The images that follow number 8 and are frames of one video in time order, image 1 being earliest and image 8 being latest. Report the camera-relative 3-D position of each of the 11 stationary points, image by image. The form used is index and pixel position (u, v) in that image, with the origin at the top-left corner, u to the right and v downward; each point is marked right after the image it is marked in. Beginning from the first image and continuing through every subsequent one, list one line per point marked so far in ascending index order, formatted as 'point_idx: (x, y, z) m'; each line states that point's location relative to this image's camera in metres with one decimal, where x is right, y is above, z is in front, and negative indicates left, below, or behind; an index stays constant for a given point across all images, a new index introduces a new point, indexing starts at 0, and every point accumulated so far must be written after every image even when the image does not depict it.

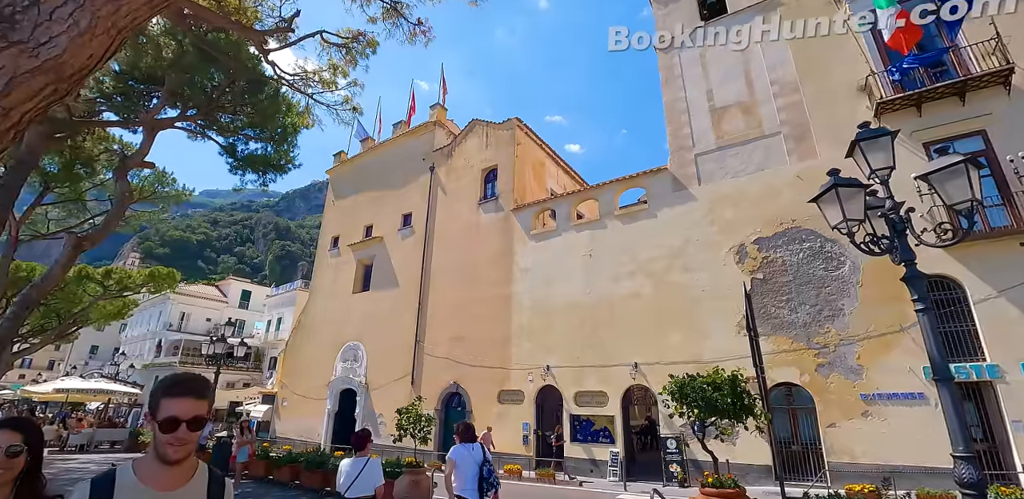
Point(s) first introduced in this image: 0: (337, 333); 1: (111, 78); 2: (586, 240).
0: (-7.4, -3.5, +19.7) m
1: (-10.2, +4.3, +11.8) m
2: (+2.3, +0.3, +14.5) m
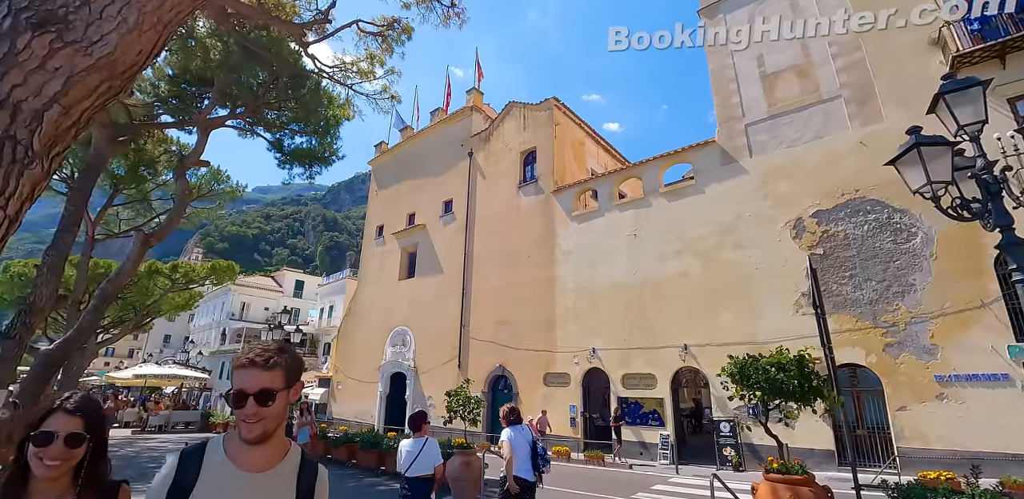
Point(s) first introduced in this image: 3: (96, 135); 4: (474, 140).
0: (-5.5, -3.0, +20.3) m
1: (-9.2, +4.4, +12.4) m
2: (+3.6, +1.0, +14.2) m
3: (-7.4, +2.0, +8.2) m
4: (-1.6, +4.6, +19.7) m
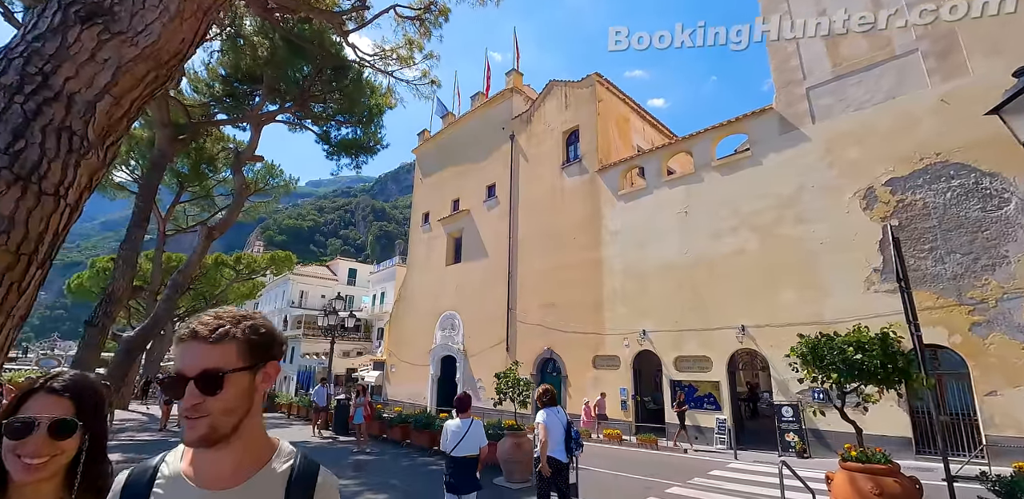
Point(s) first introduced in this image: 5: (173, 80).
0: (-3.5, -2.4, +20.7) m
1: (-8.1, +4.6, +12.9) m
2: (+4.9, +1.6, +13.6) m
3: (-6.6, +2.2, +8.7) m
4: (+0.1, +5.3, +19.4) m
5: (-2.1, +1.1, +2.9) m
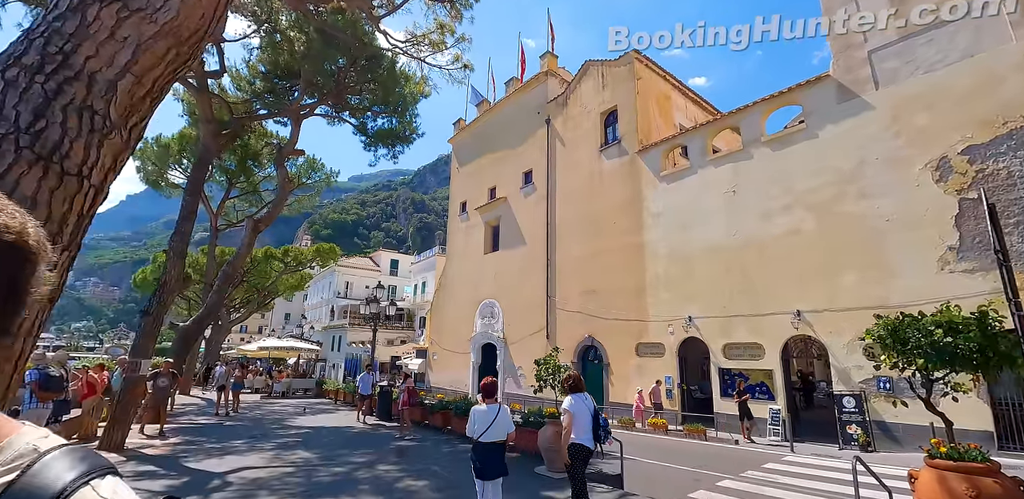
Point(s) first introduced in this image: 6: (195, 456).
0: (-1.7, -1.9, +20.8) m
1: (-7.2, +4.9, +13.2) m
2: (+6.0, +2.1, +12.8) m
3: (-6.0, +2.3, +9.0) m
4: (+1.6, +5.9, +19.0) m
5: (-1.9, +1.2, +2.8) m
6: (-4.1, -2.7, +6.0) m
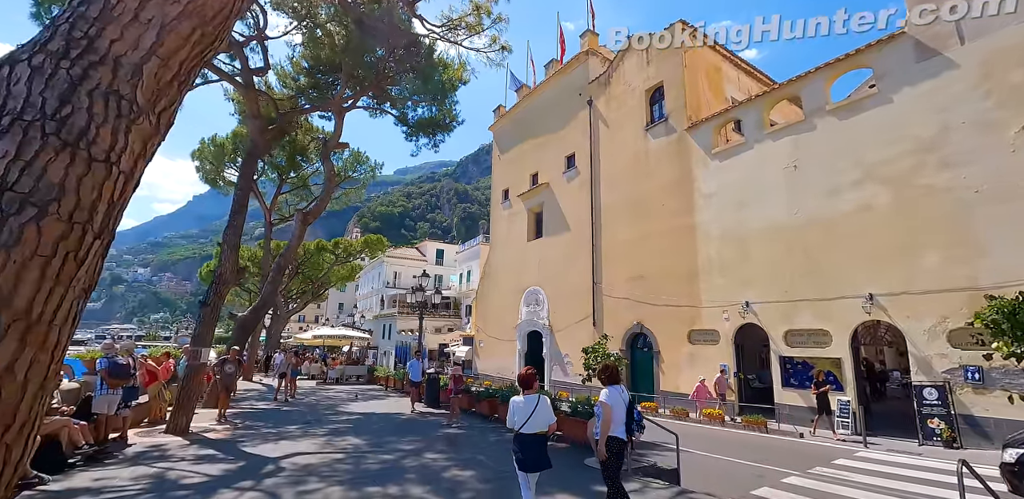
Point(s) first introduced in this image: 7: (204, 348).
0: (+0.3, -1.4, +20.6) m
1: (-6.0, +5.1, +13.5) m
2: (+7.1, +2.6, +11.9) m
3: (-5.2, +2.5, +9.2) m
4: (+3.2, +6.5, +18.4) m
5: (-1.7, +1.2, +2.7) m
6: (-3.5, -2.6, +6.2) m
7: (-4.8, -1.5, +7.3) m
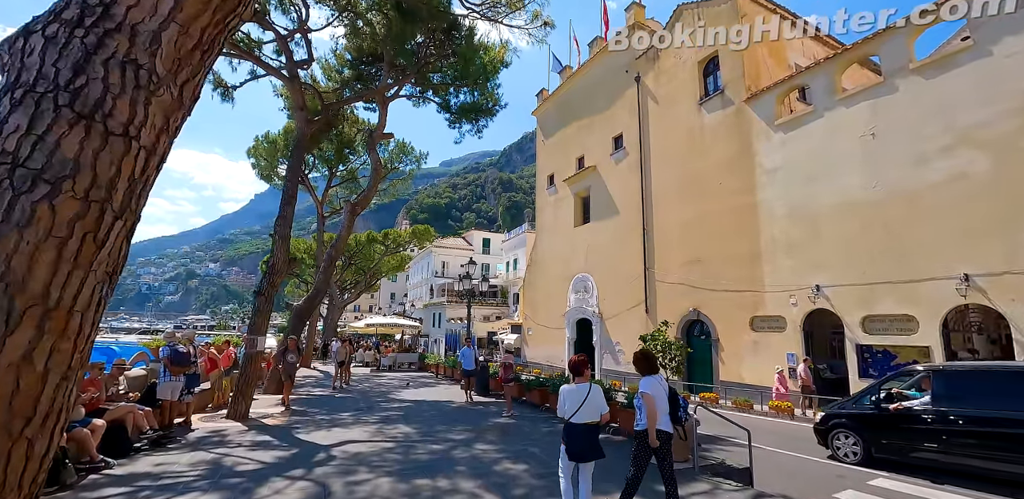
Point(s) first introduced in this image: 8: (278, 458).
0: (+2.3, -0.7, +20.2) m
1: (-4.8, +5.4, +13.6) m
2: (+8.1, +3.1, +10.8) m
3: (-4.3, +2.7, +9.3) m
4: (+4.9, +7.1, +17.5) m
5: (-1.4, +1.3, +2.5) m
6: (-2.8, -2.4, +6.3) m
7: (-4.1, -1.4, +7.4) m
8: (-2.4, -2.1, +4.7) m
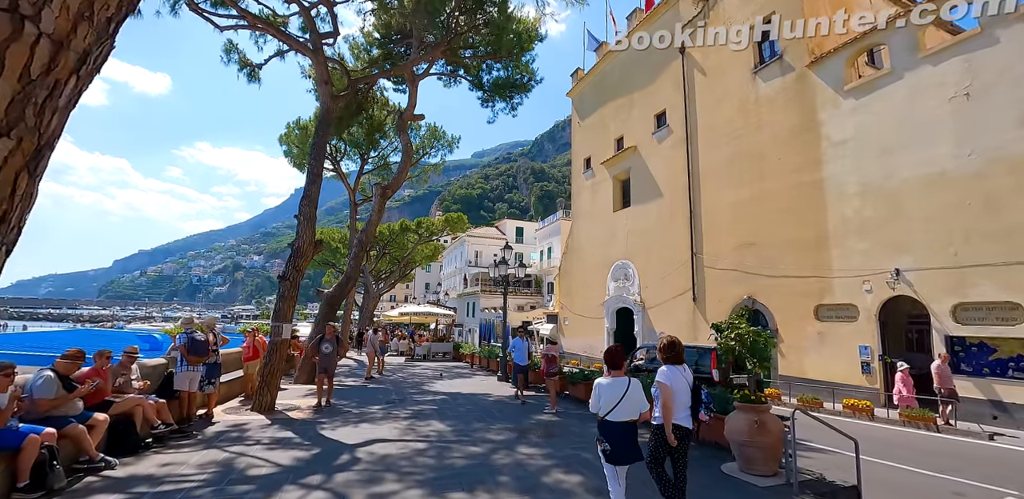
0: (+3.8, -0.2, +19.3) m
1: (-3.8, +5.8, +13.0) m
2: (+8.9, +3.6, +9.4) m
3: (-3.6, +3.0, +8.8) m
4: (+6.1, +7.6, +16.2) m
5: (-1.2, +1.5, +1.9) m
6: (-2.2, -2.2, +5.8) m
7: (-3.4, -1.1, +7.0) m
8: (-1.9, -1.9, +4.2) m
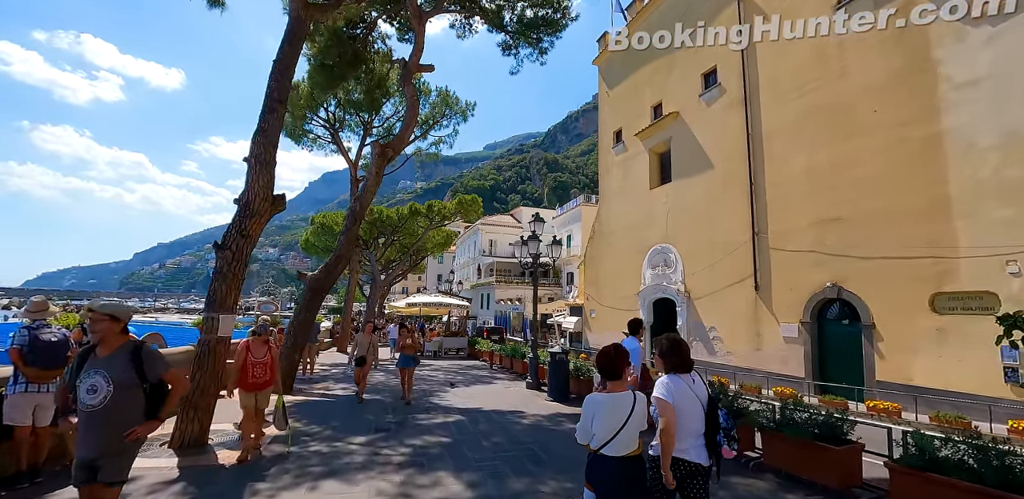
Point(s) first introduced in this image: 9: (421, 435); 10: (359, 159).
0: (+4.6, +0.5, +16.9) m
1: (-3.1, +6.3, +10.7) m
2: (+9.5, +4.1, +6.8) m
3: (-3.0, +3.4, +6.5) m
4: (+6.8, +8.2, +13.6) m
5: (-0.8, +1.9, -0.5) m
6: (-1.8, -1.7, +3.5) m
7: (-2.9, -0.7, +4.8) m
8: (-1.5, -1.5, +2.0) m
9: (-1.0, -1.9, +4.8) m
10: (-5.0, +3.0, +15.3) m
